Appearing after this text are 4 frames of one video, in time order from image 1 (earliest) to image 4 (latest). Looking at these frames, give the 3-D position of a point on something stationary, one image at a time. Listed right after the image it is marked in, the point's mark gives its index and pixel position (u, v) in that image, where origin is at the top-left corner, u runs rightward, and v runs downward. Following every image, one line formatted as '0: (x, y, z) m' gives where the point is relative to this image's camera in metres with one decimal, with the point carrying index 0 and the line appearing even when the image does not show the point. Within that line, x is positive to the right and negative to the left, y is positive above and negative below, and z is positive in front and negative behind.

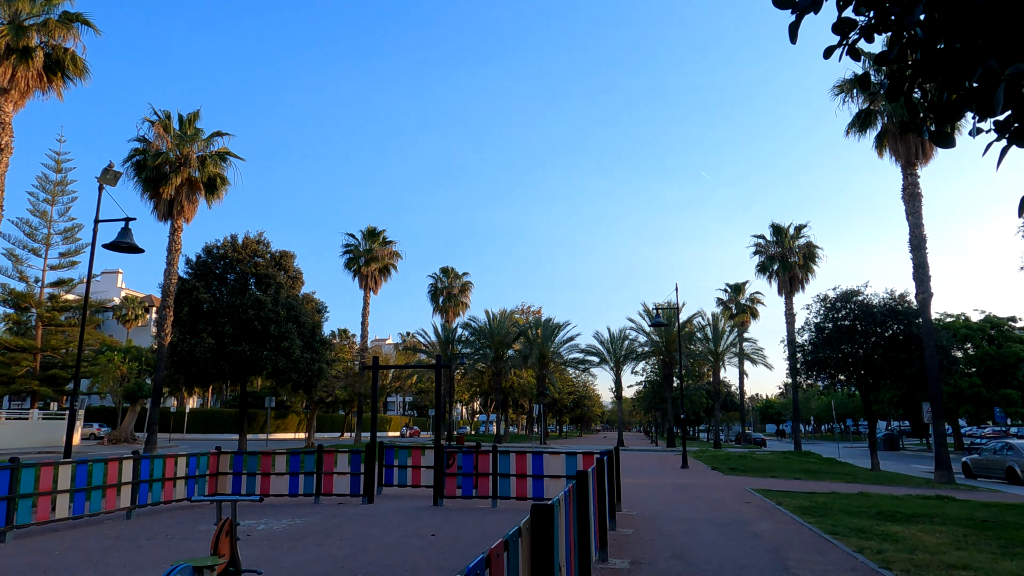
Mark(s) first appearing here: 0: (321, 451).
0: (-3.4, -2.9, +11.5) m
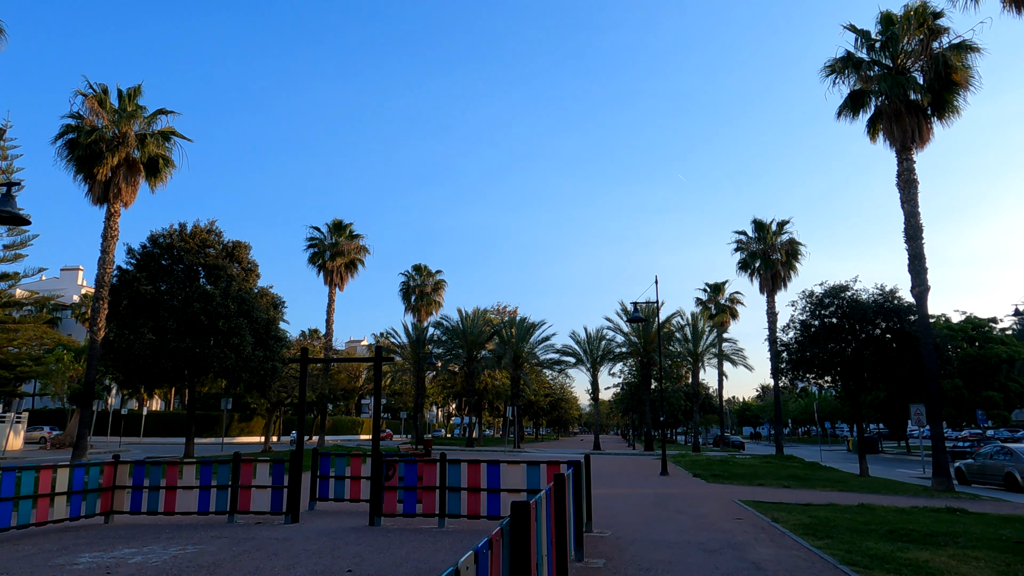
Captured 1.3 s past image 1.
0: (-4.1, -2.5, +9.7) m
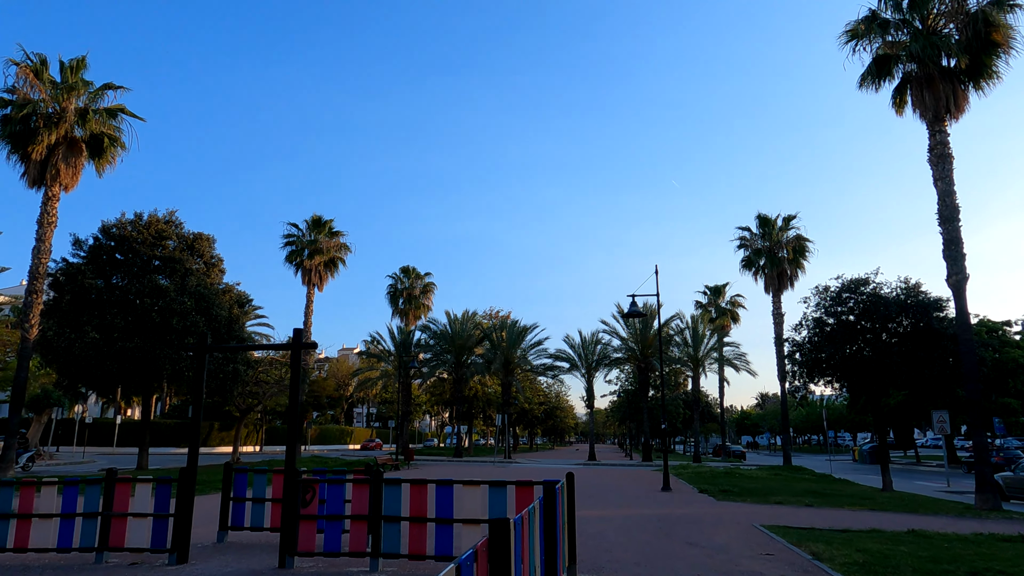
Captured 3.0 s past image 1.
0: (-4.5, -2.1, +7.4) m
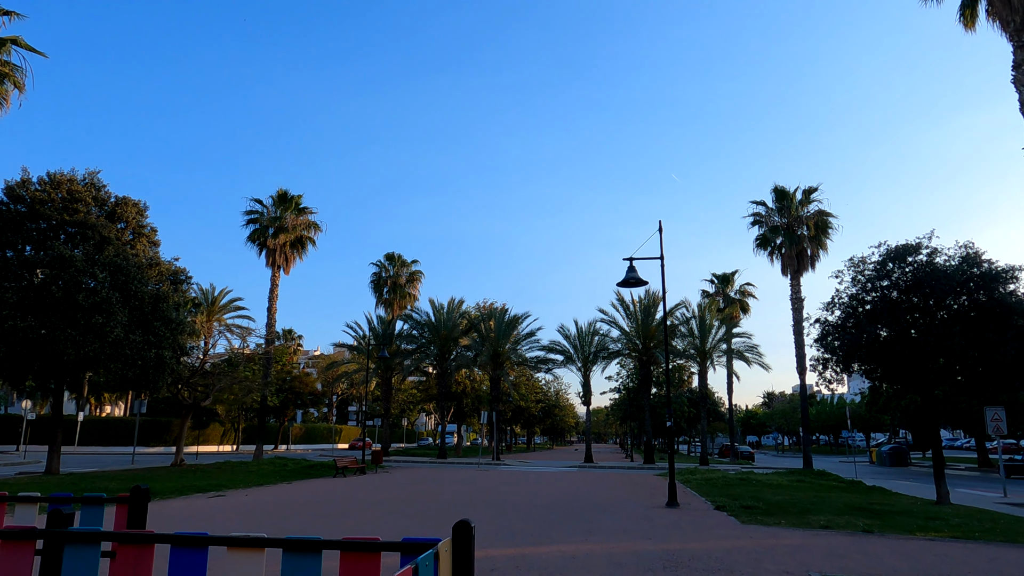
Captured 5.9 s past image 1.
0: (-5.3, -1.3, +3.6) m
